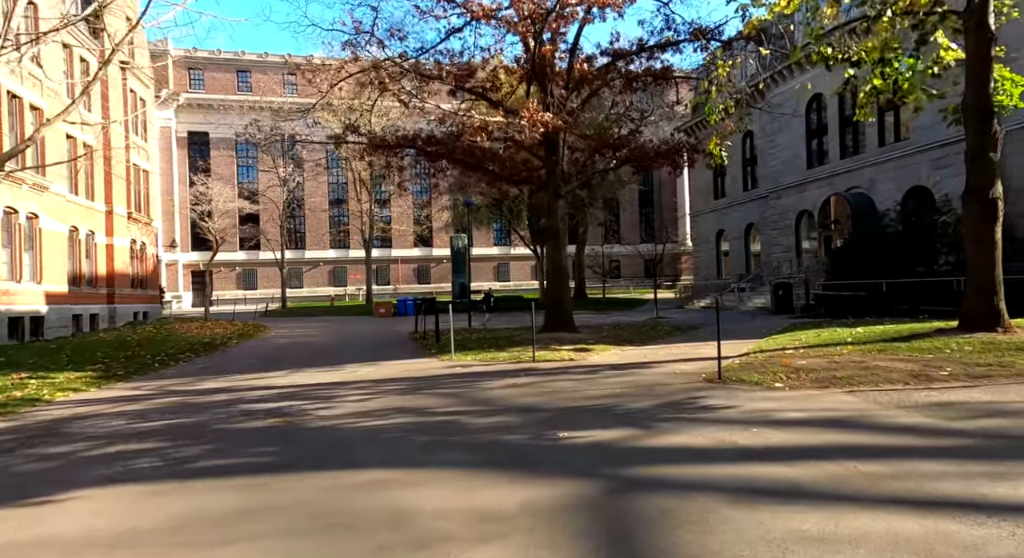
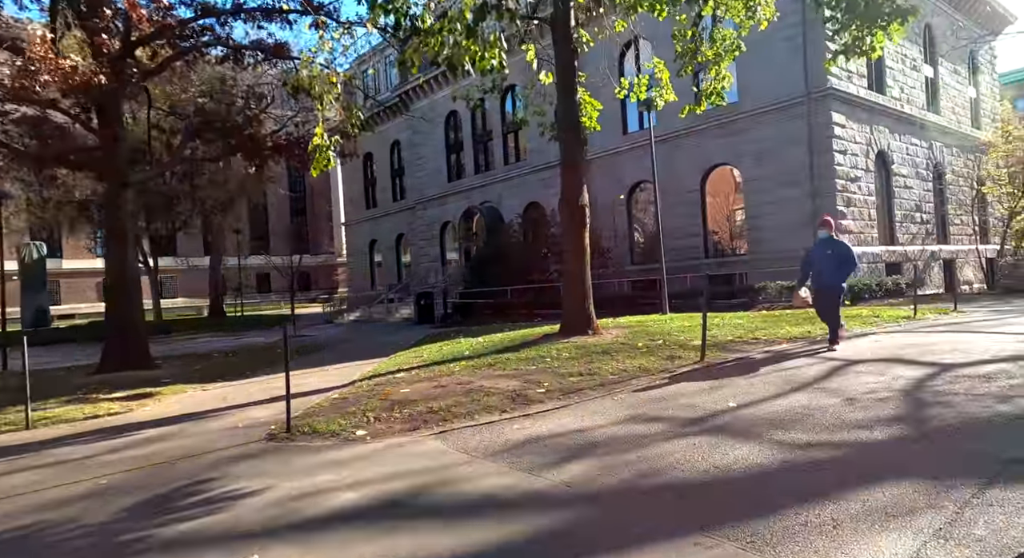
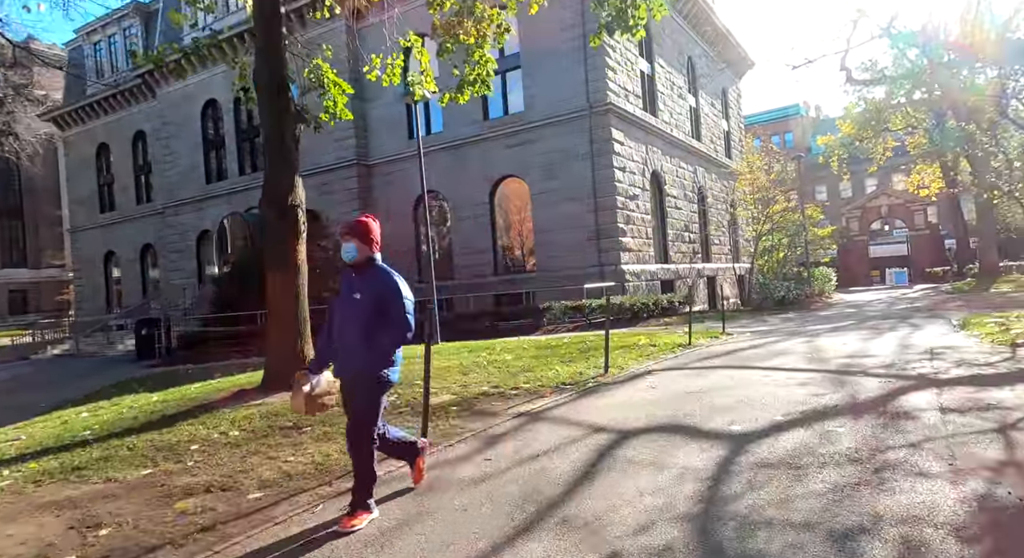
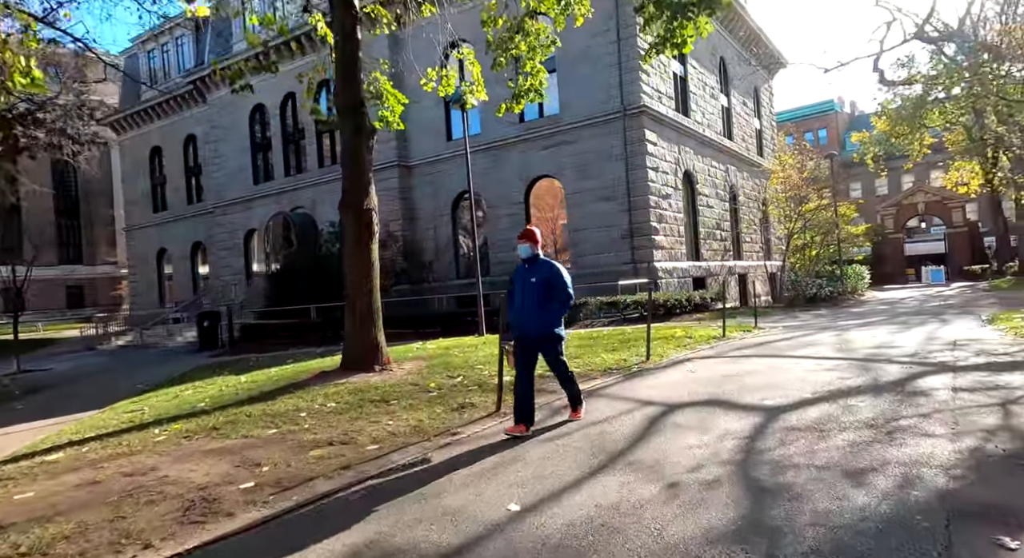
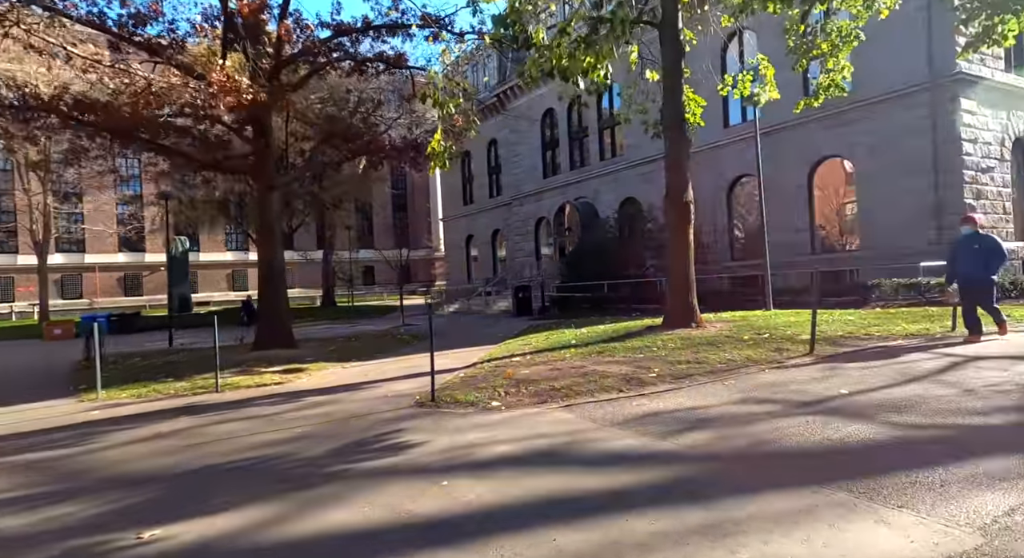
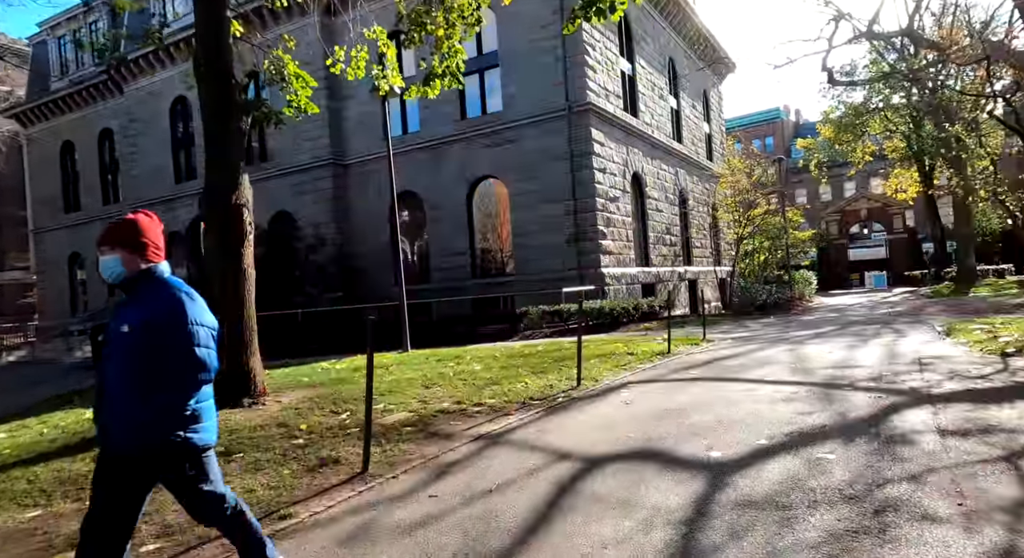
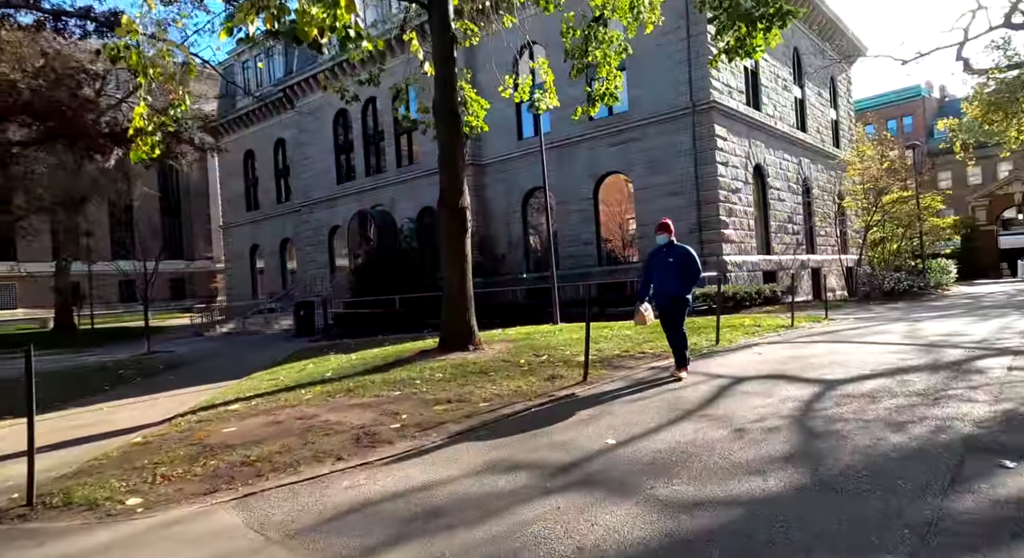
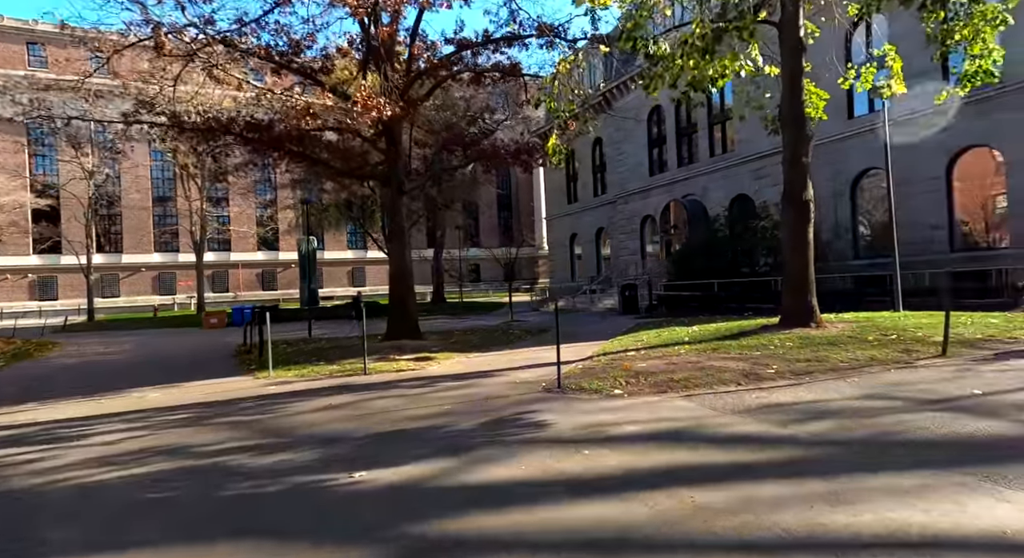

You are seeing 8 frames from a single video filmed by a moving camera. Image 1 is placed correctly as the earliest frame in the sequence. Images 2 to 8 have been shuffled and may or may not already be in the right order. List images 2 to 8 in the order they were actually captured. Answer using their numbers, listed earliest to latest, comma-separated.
8, 5, 2, 7, 4, 3, 6
